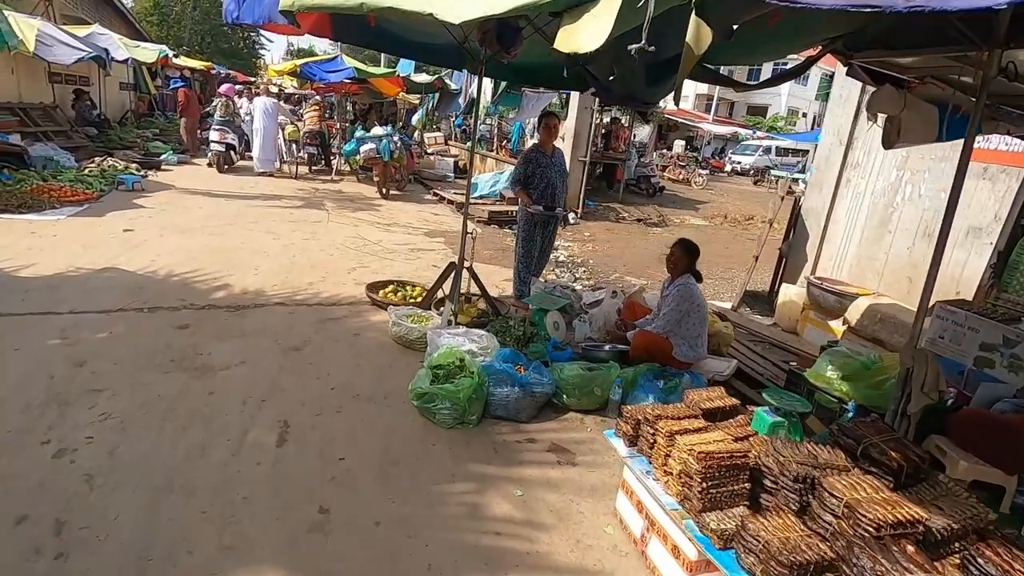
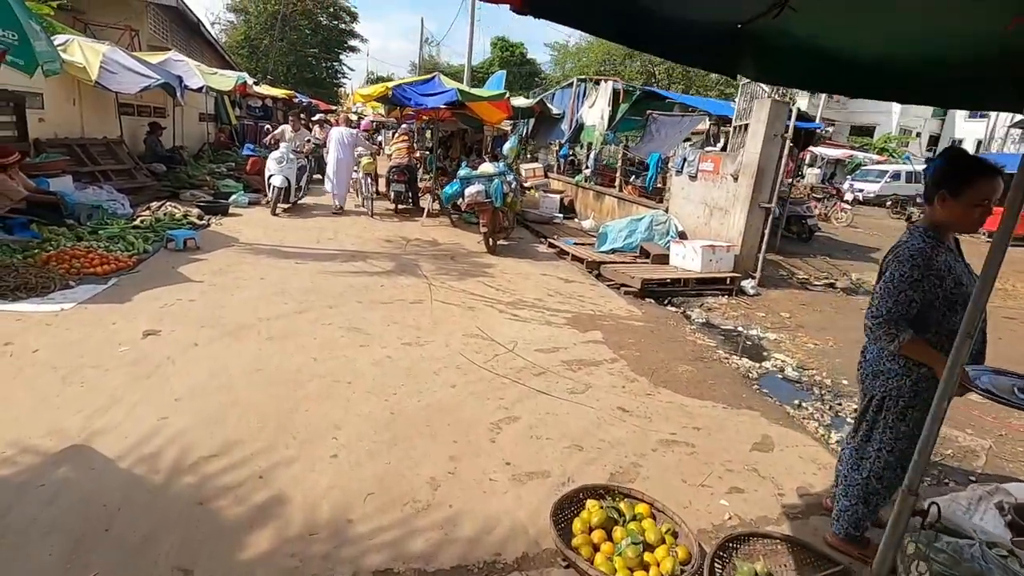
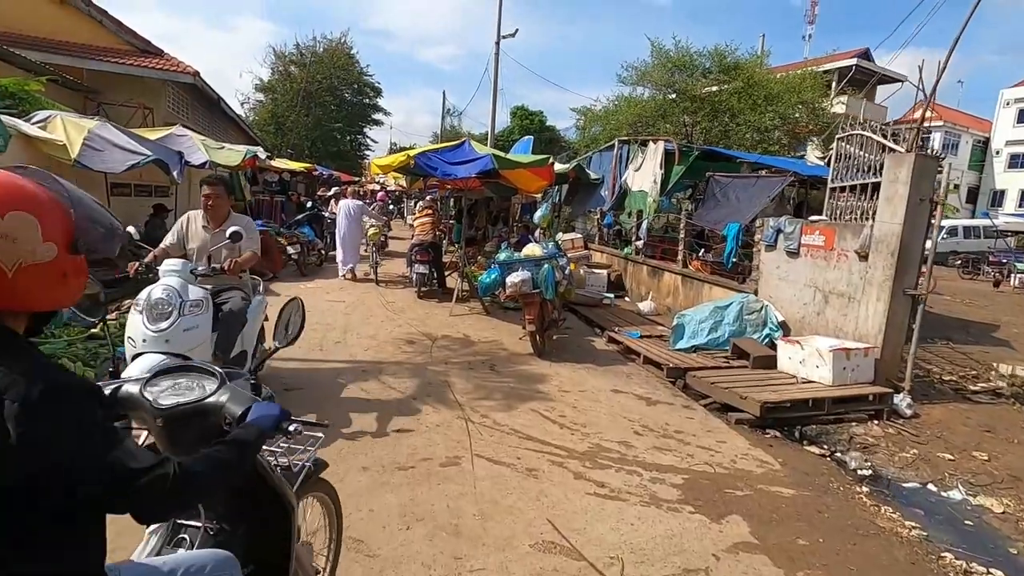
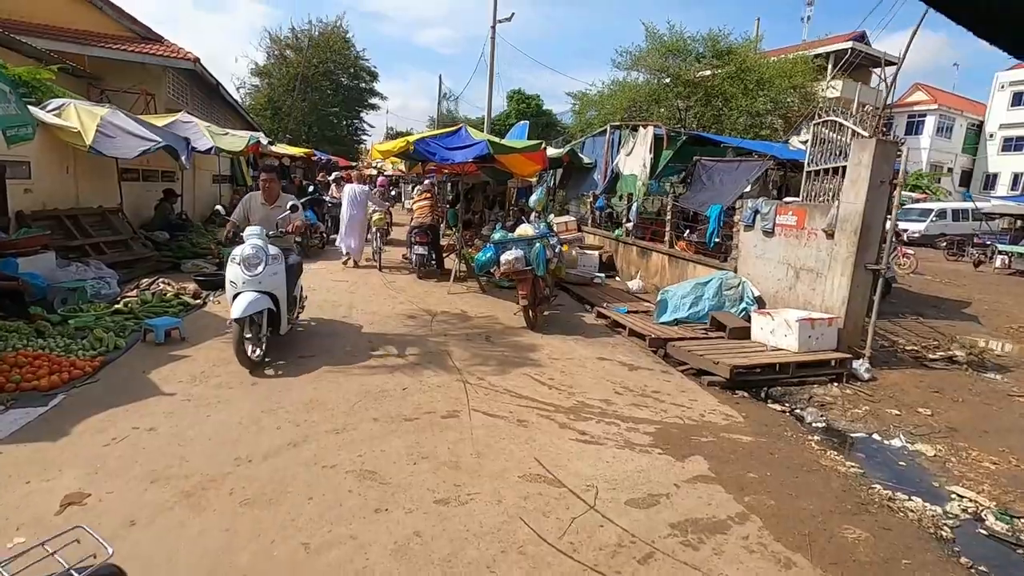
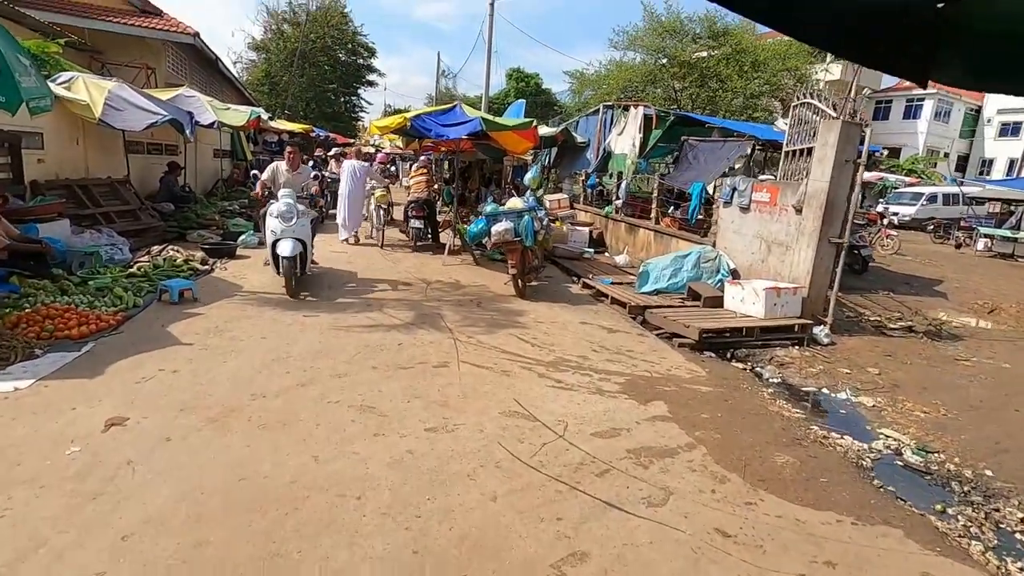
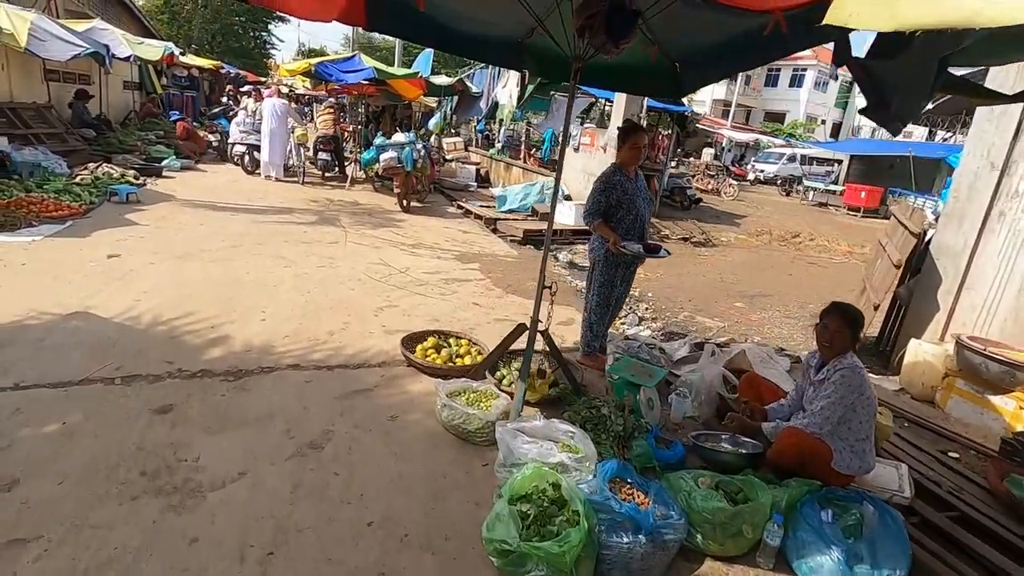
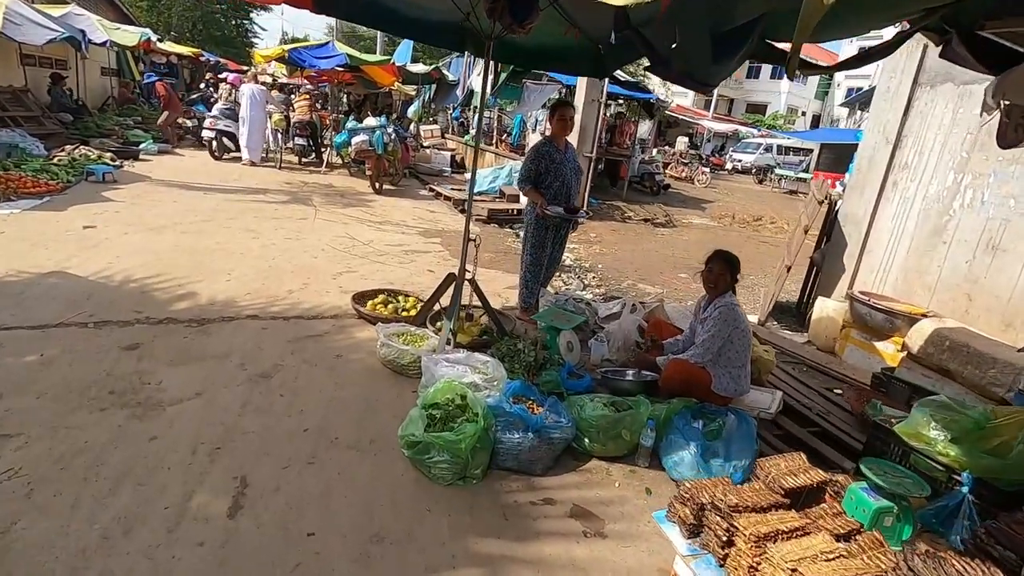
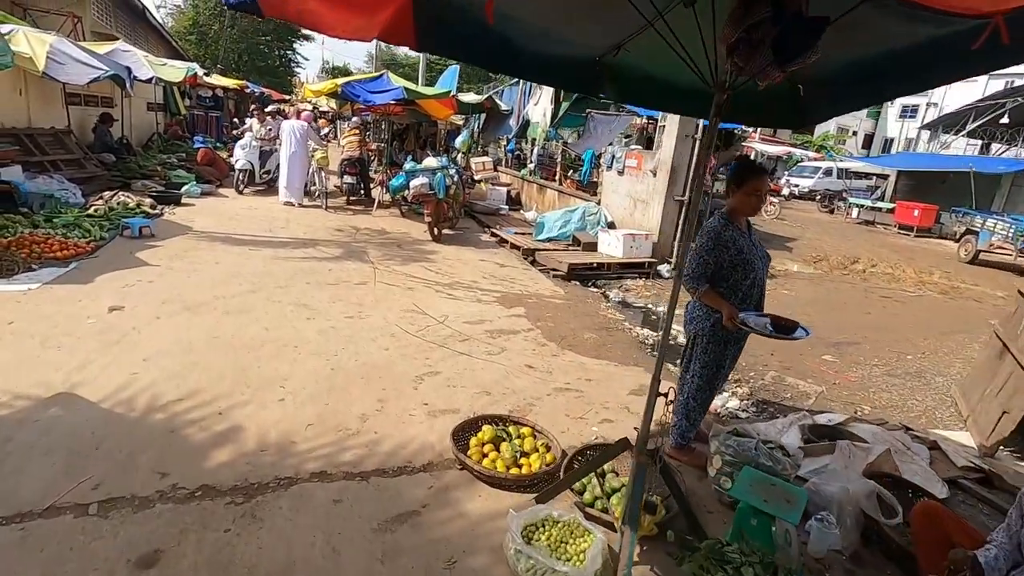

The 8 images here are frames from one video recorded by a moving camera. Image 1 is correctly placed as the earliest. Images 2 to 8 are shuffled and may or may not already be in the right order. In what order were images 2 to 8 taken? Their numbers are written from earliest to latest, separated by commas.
7, 6, 8, 2, 5, 4, 3
